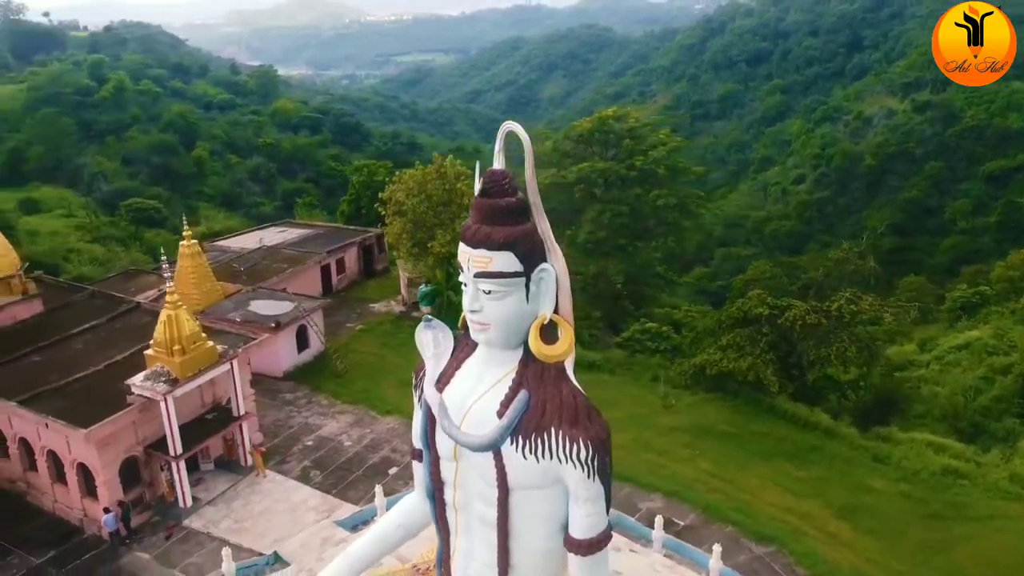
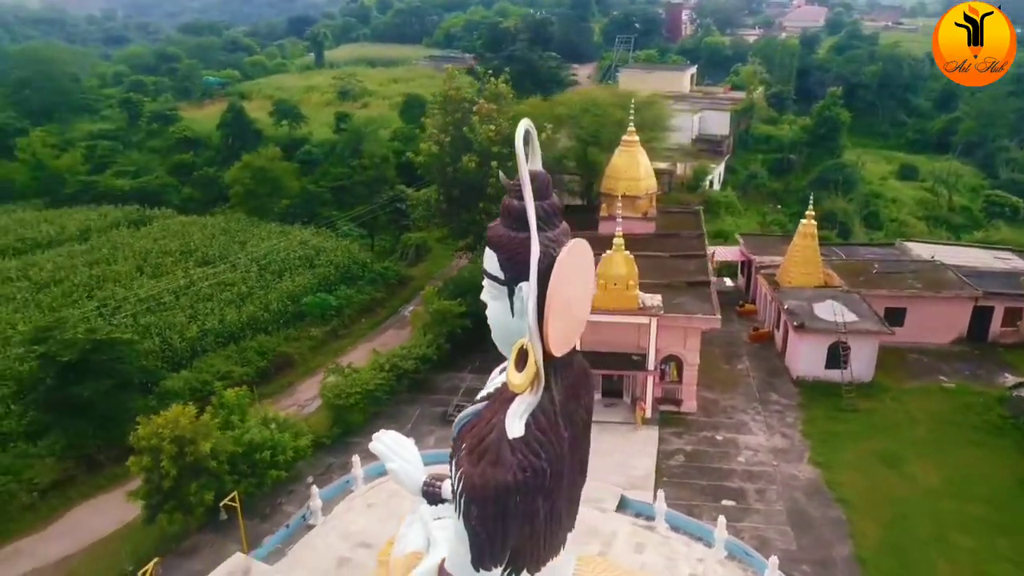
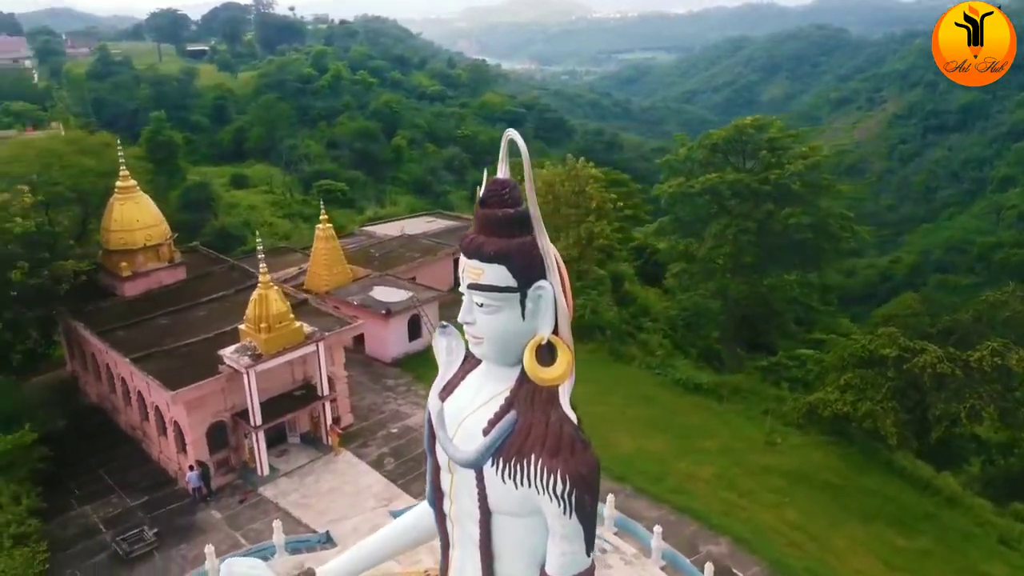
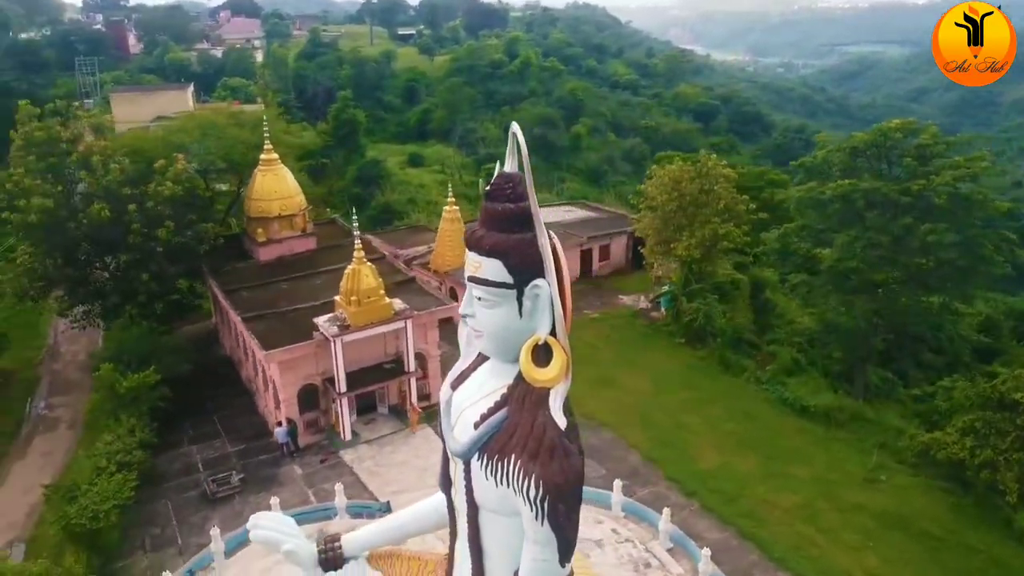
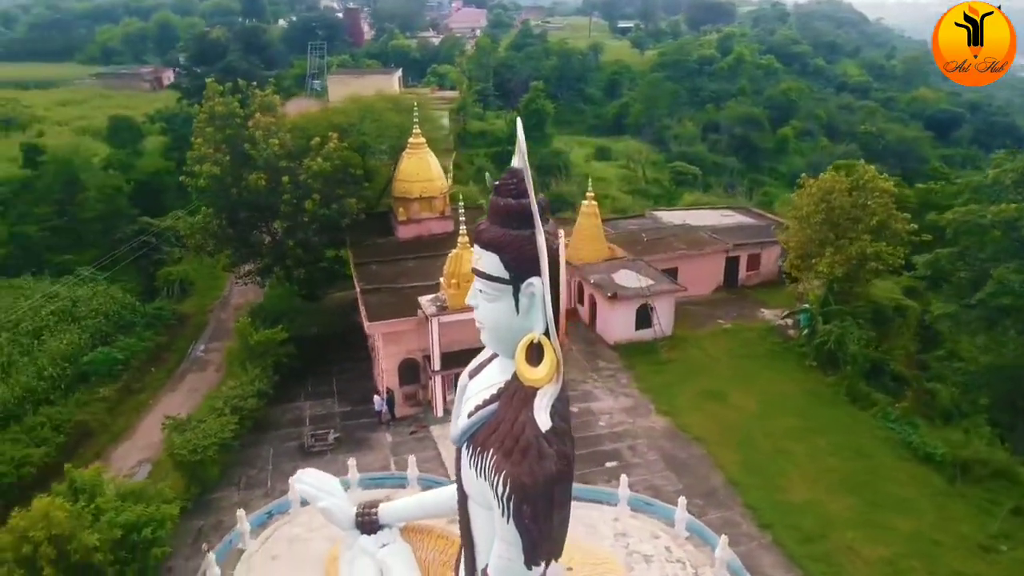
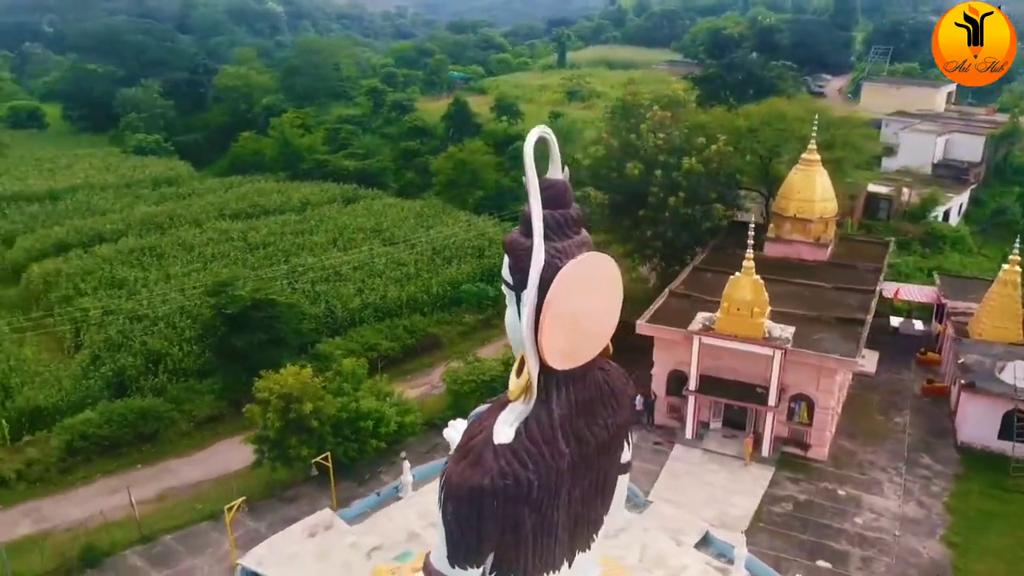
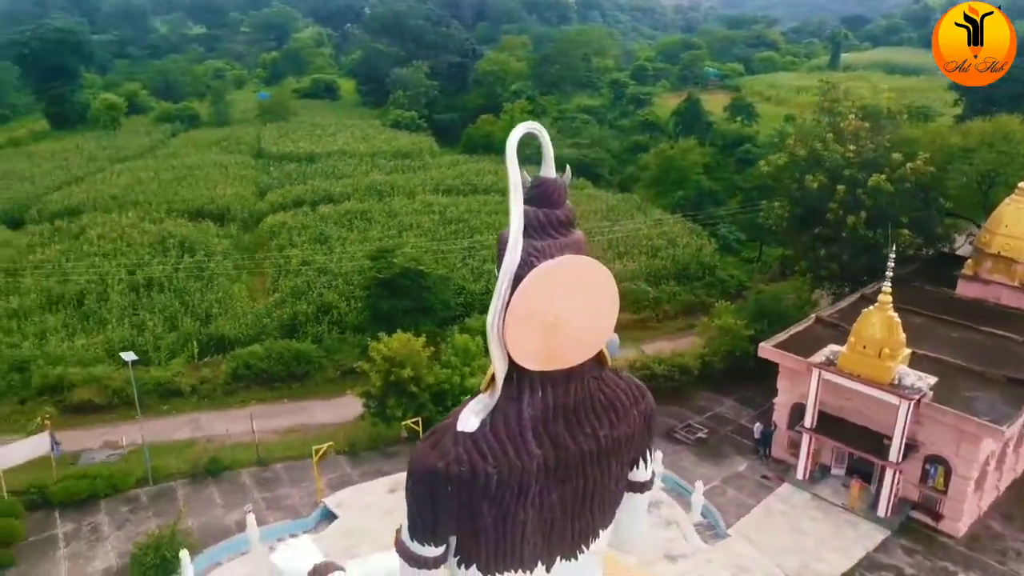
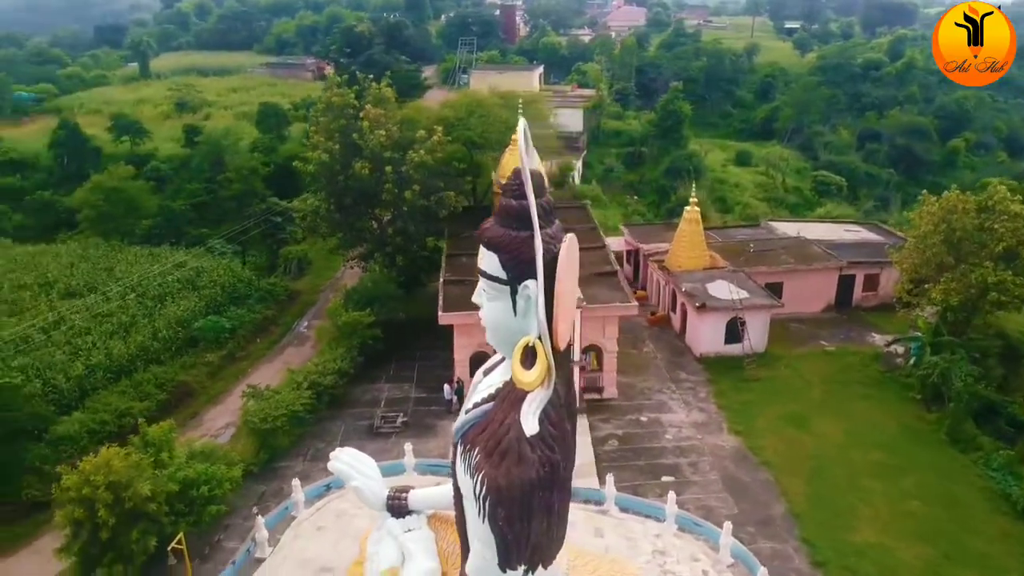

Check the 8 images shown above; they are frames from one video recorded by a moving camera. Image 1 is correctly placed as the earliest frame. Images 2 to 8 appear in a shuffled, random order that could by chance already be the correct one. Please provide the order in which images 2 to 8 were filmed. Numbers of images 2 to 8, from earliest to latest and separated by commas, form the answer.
3, 4, 5, 8, 2, 6, 7
